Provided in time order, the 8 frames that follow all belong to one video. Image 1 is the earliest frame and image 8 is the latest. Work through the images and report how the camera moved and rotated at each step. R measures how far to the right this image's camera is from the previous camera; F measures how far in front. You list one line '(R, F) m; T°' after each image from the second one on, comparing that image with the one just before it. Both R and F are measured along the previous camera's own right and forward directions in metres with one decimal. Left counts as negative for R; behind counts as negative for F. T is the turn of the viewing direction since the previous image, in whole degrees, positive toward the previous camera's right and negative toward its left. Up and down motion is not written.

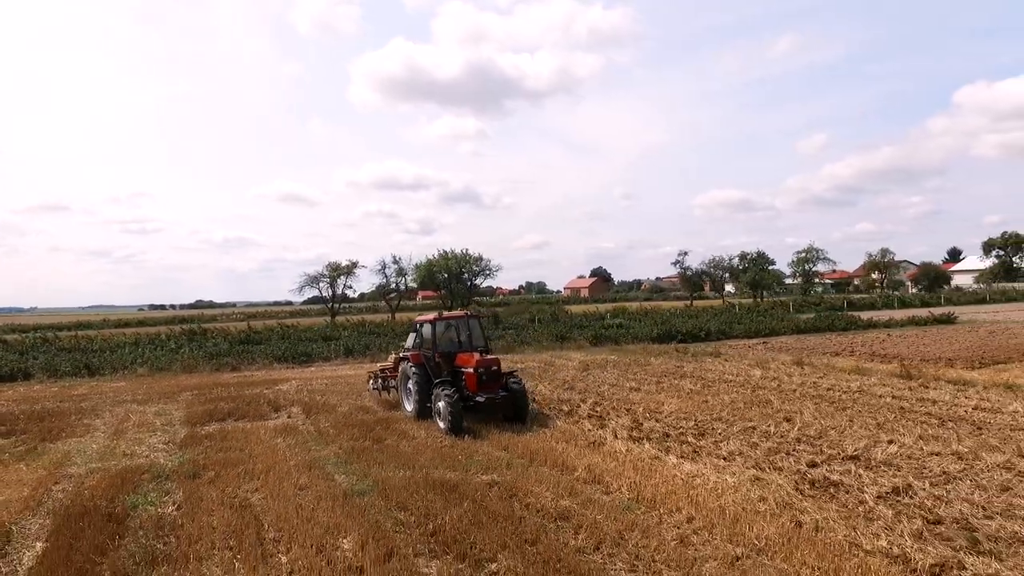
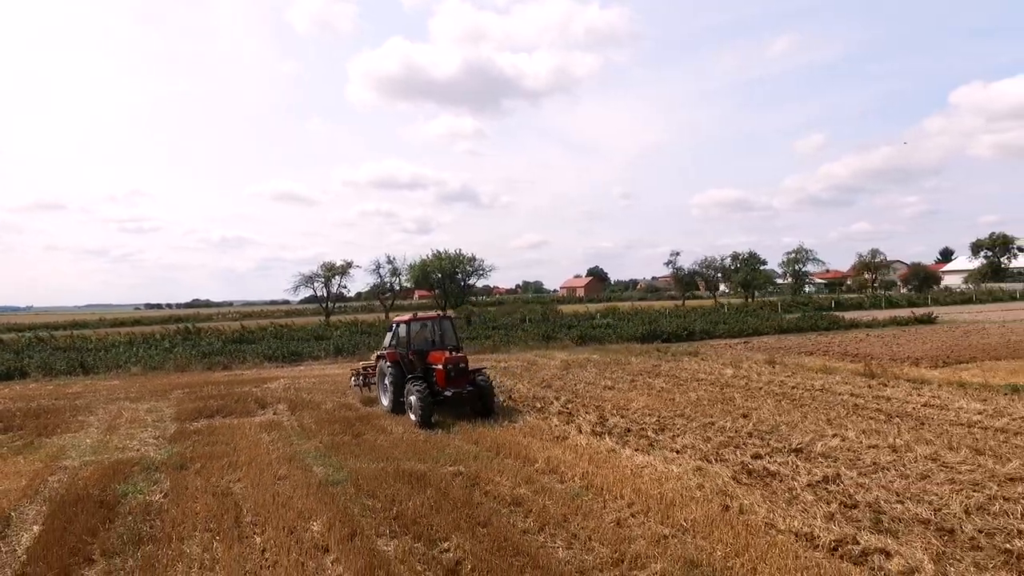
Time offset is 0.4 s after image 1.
(+0.4, -0.5) m; 0°
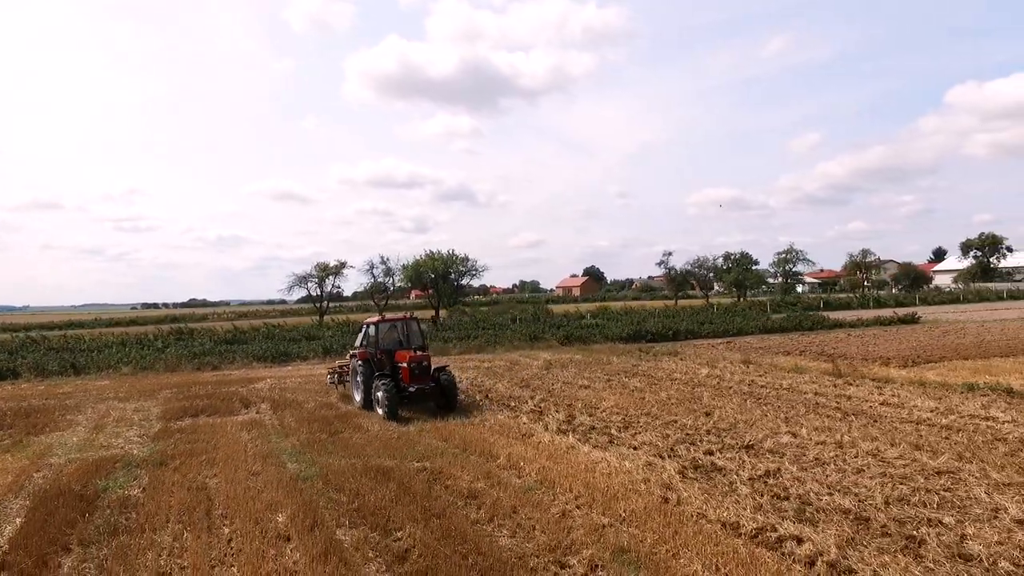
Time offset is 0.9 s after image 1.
(+0.4, -0.4) m; 0°
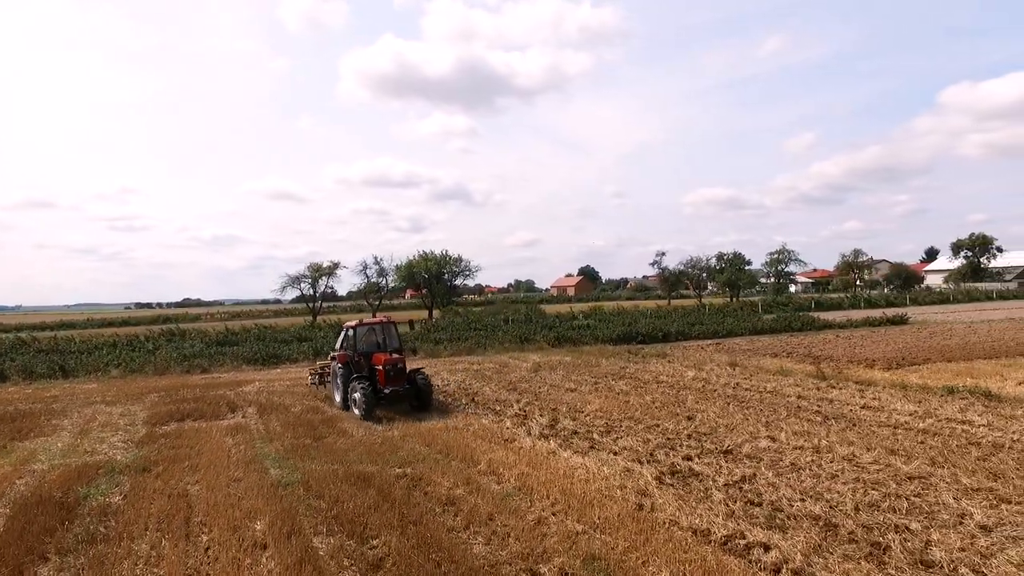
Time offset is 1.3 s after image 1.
(+0.2, -0.1) m; 0°
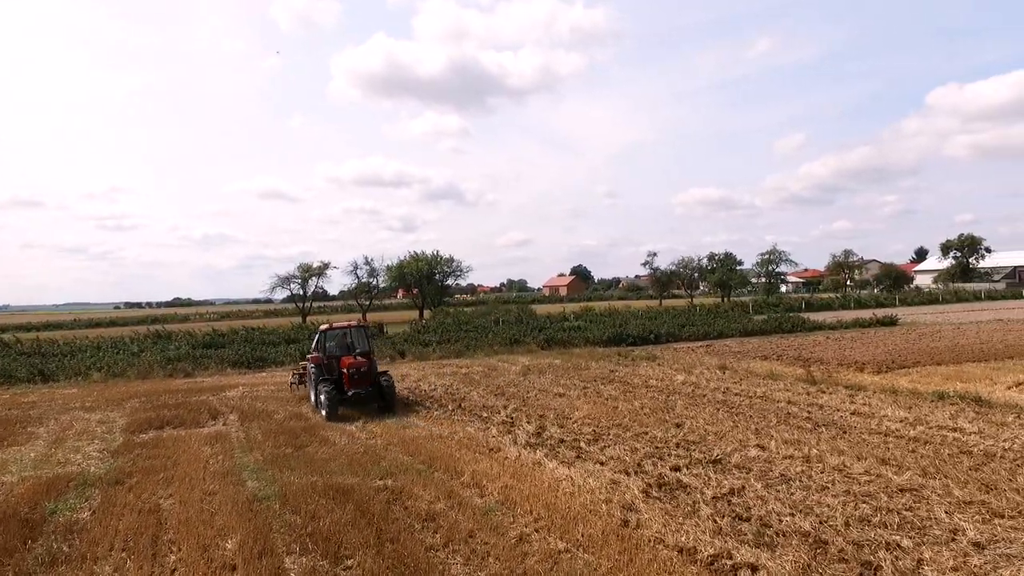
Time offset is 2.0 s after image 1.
(+0.1, +0.2) m; +1°
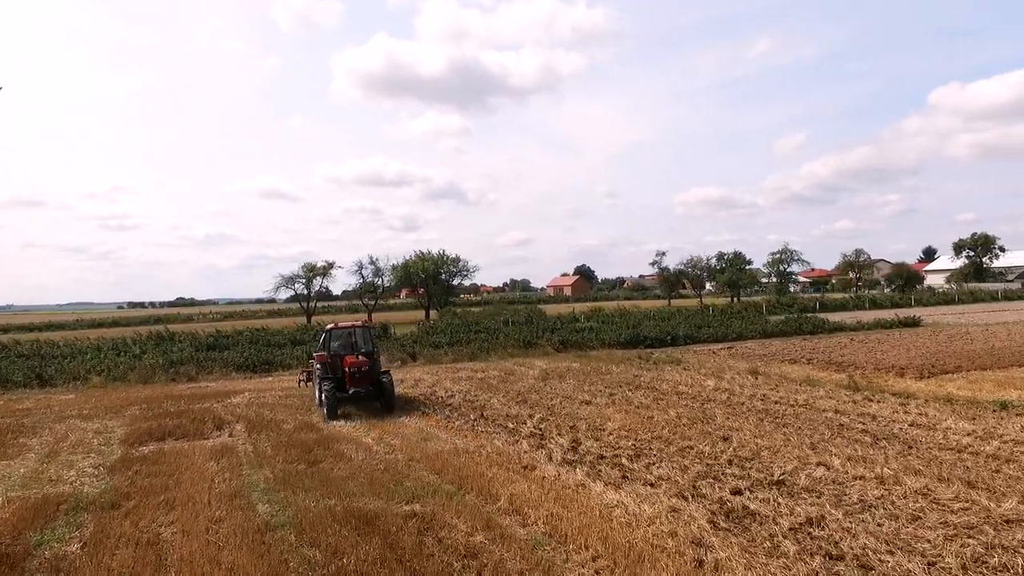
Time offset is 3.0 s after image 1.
(-0.4, +0.8) m; 0°
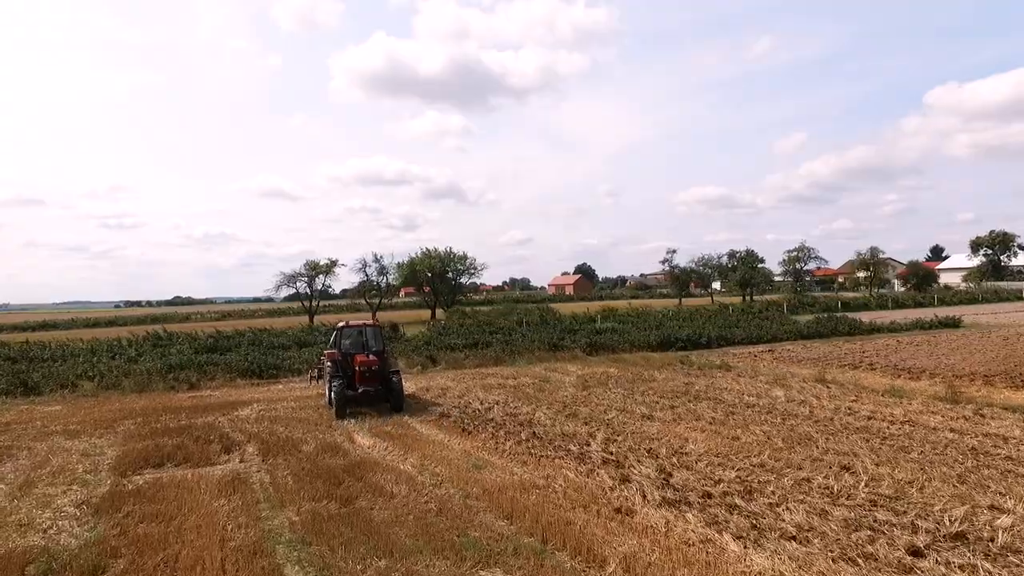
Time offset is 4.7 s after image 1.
(-0.9, +1.5) m; 0°
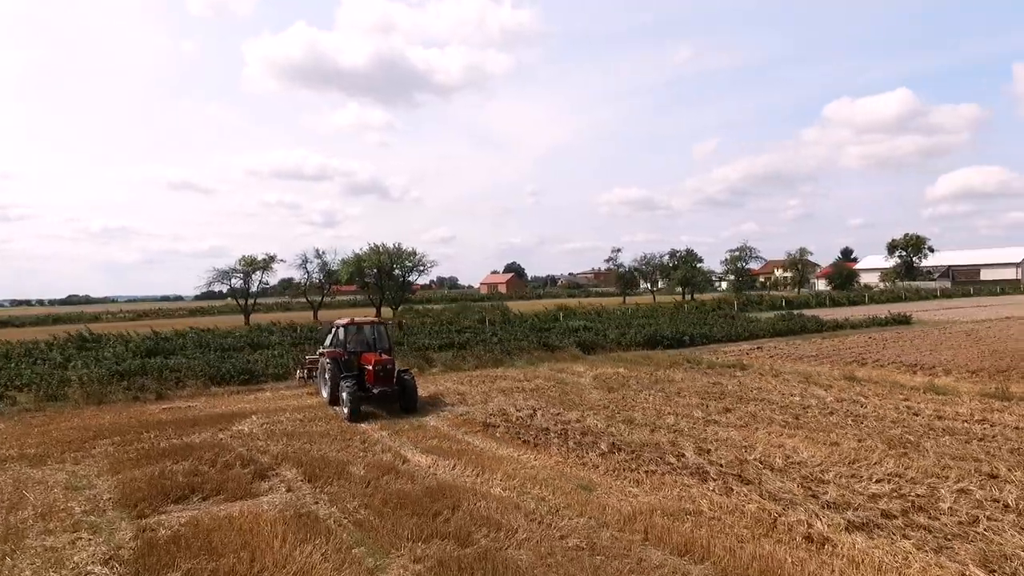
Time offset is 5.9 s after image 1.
(-2.1, +1.2) m; +7°
